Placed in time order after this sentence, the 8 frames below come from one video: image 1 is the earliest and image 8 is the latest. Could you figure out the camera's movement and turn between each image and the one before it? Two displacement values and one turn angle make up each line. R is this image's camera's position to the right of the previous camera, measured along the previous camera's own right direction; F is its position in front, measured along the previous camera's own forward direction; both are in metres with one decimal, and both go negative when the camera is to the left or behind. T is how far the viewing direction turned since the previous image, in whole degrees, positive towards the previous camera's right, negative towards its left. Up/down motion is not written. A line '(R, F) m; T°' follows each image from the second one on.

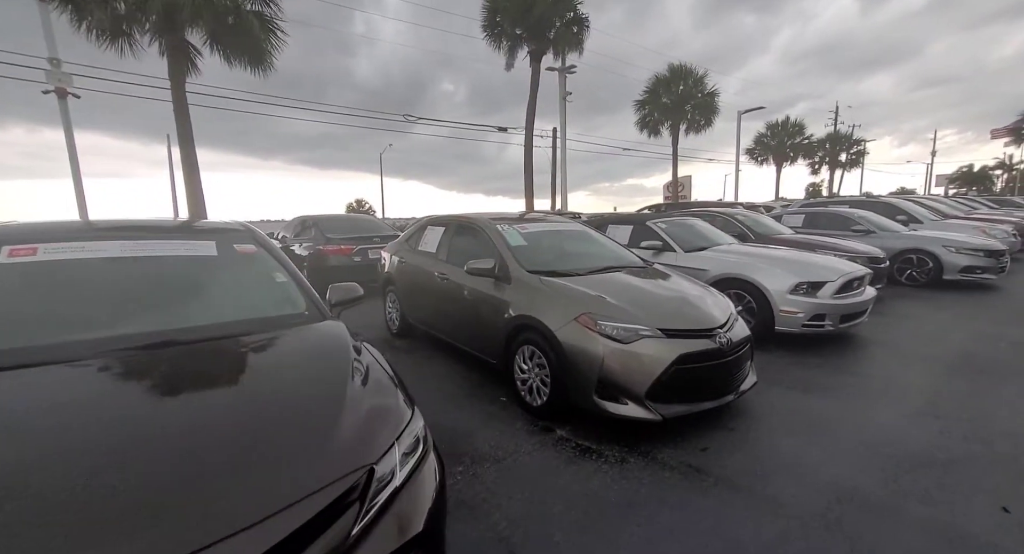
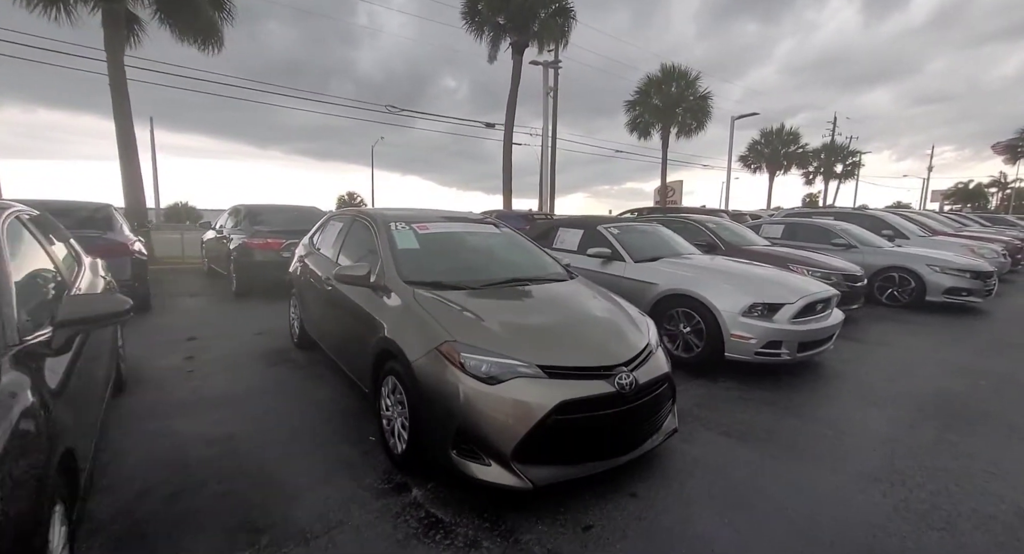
(+0.8, +0.6) m; +1°
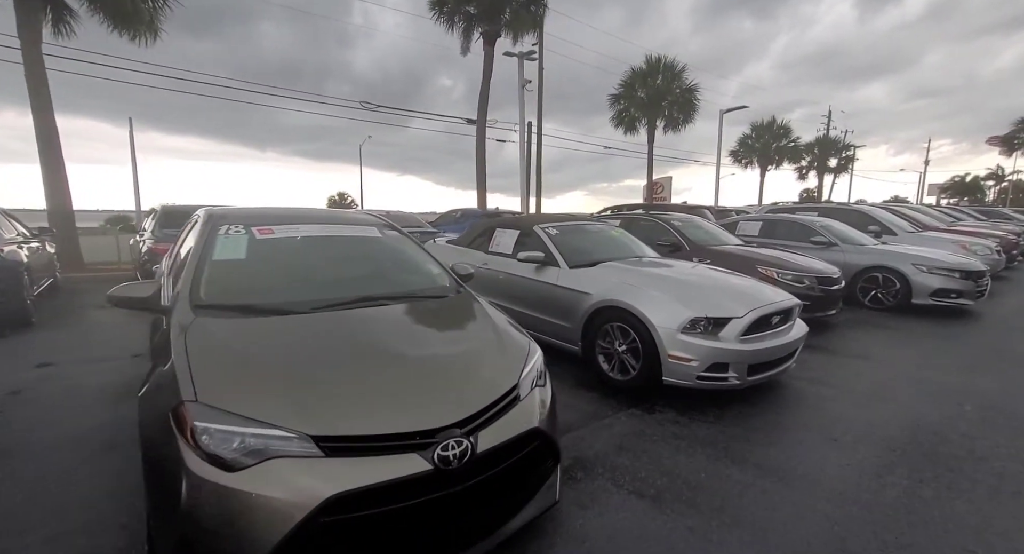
(+0.8, +0.7) m; 0°
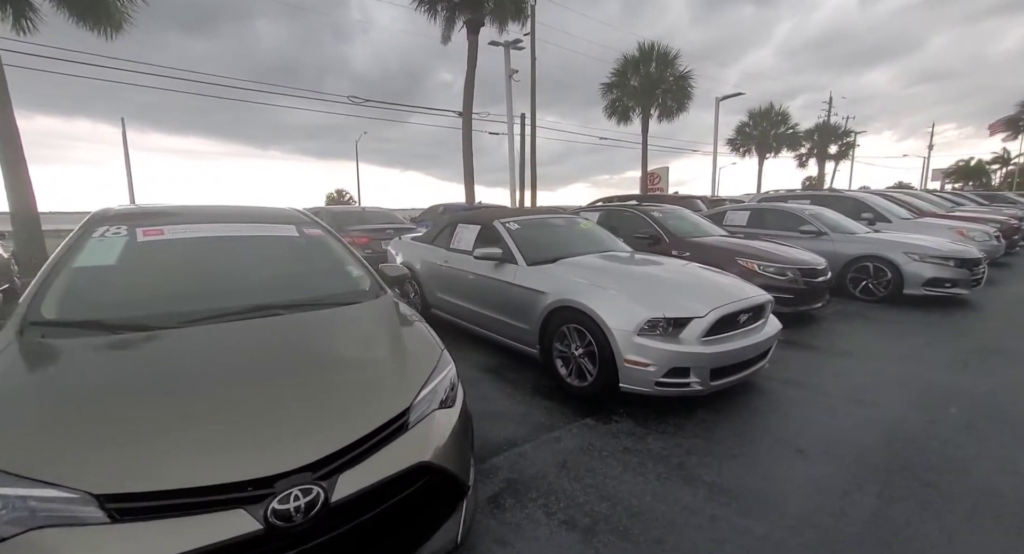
(+0.5, +0.3) m; 0°
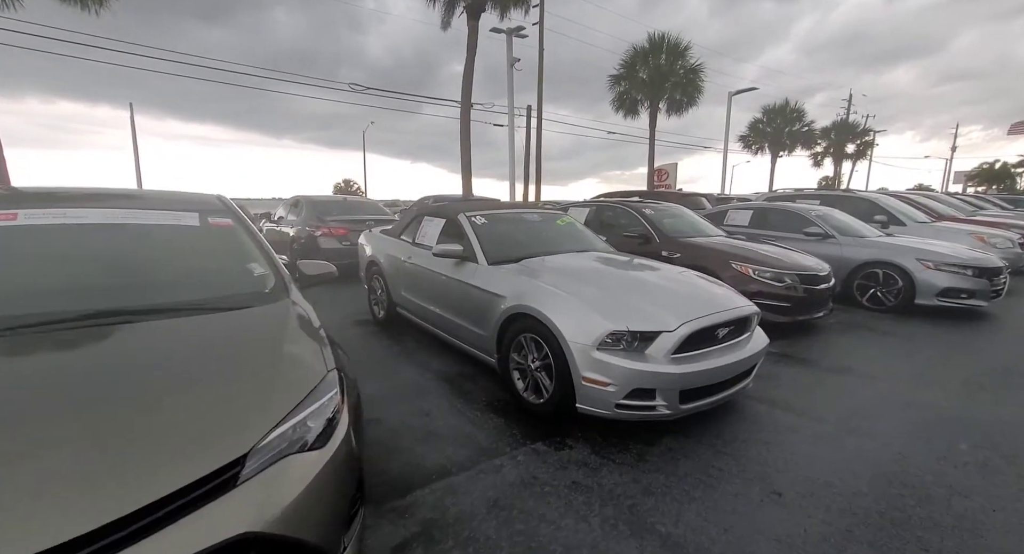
(+0.4, +0.4) m; -1°
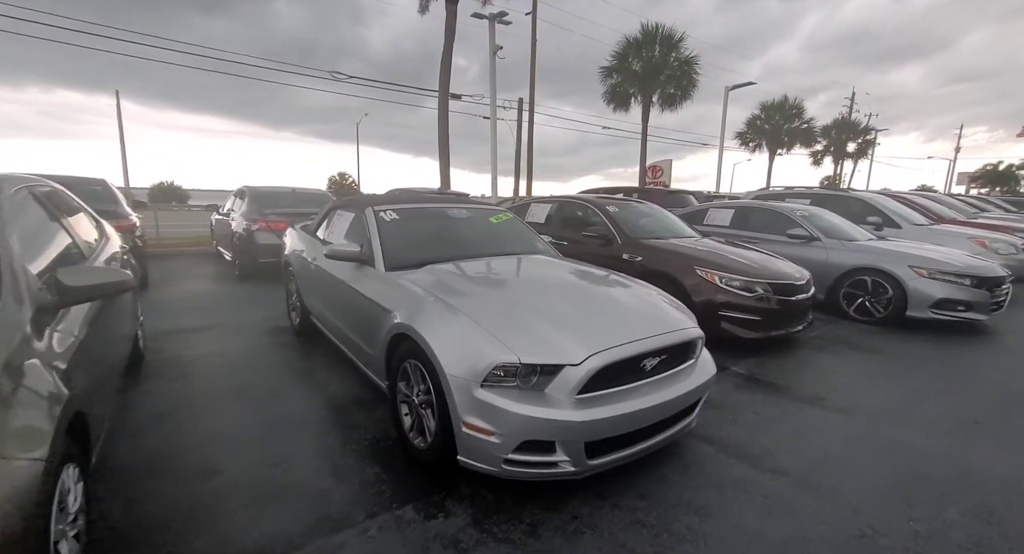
(+0.7, +0.6) m; 0°
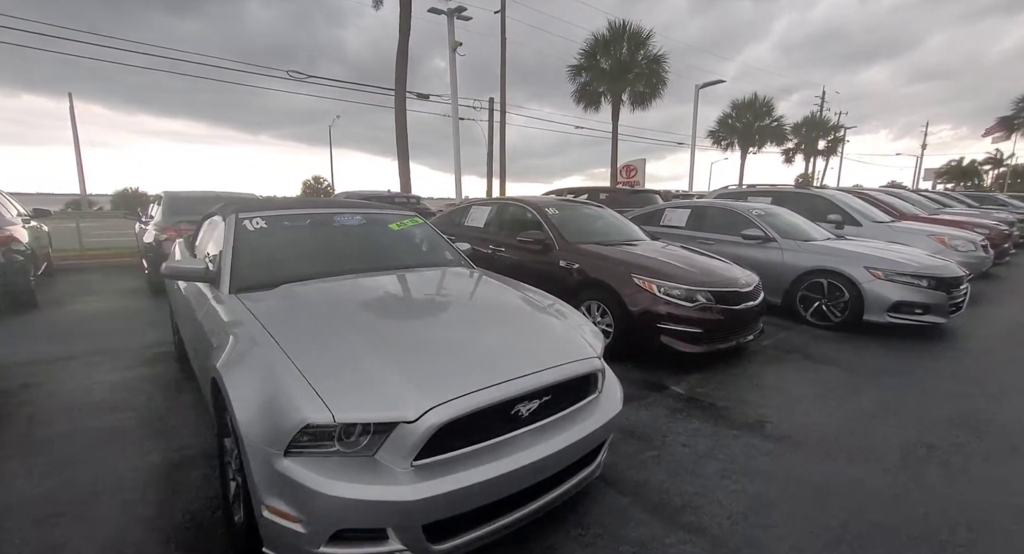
(+0.6, +0.5) m; +2°
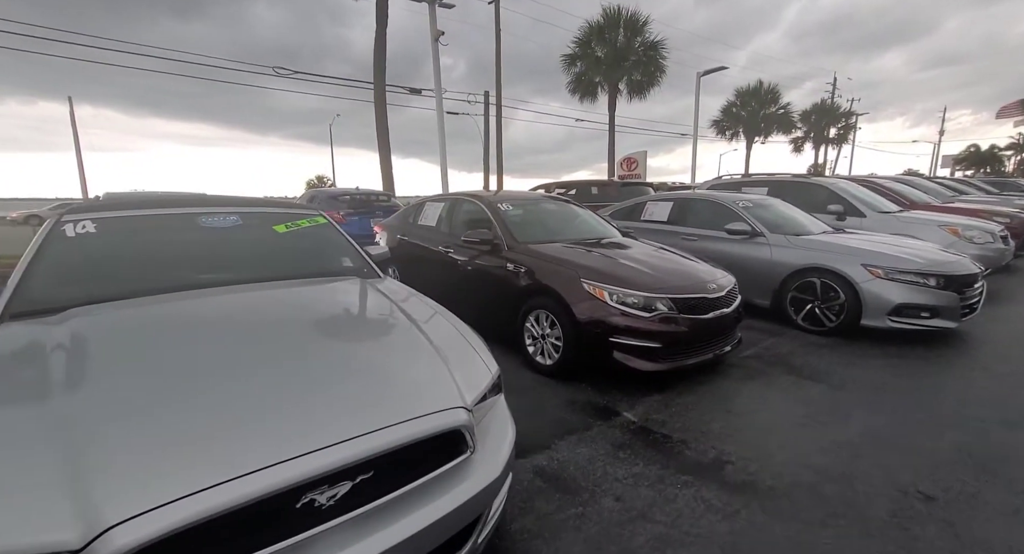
(+0.6, +0.6) m; -1°
